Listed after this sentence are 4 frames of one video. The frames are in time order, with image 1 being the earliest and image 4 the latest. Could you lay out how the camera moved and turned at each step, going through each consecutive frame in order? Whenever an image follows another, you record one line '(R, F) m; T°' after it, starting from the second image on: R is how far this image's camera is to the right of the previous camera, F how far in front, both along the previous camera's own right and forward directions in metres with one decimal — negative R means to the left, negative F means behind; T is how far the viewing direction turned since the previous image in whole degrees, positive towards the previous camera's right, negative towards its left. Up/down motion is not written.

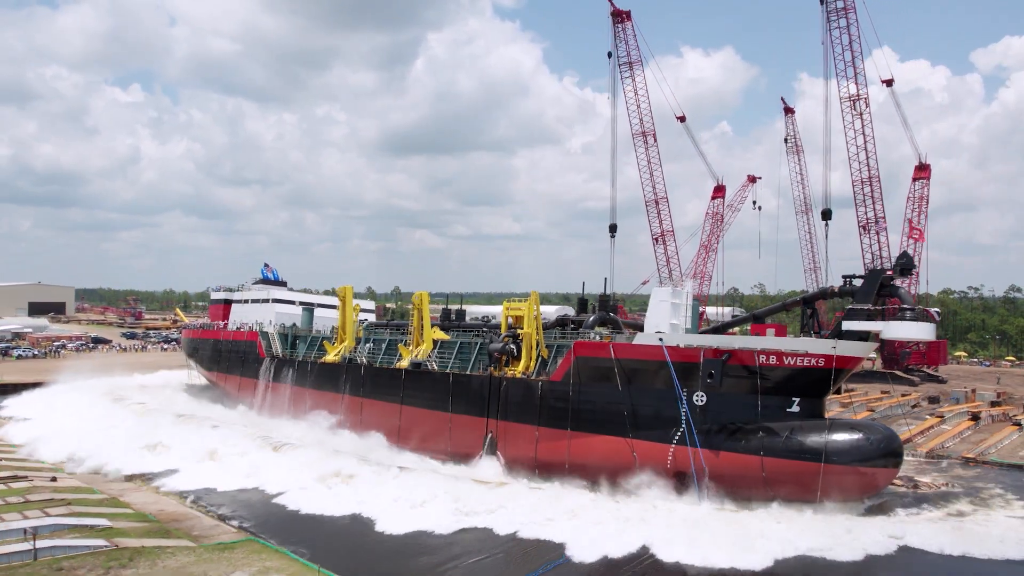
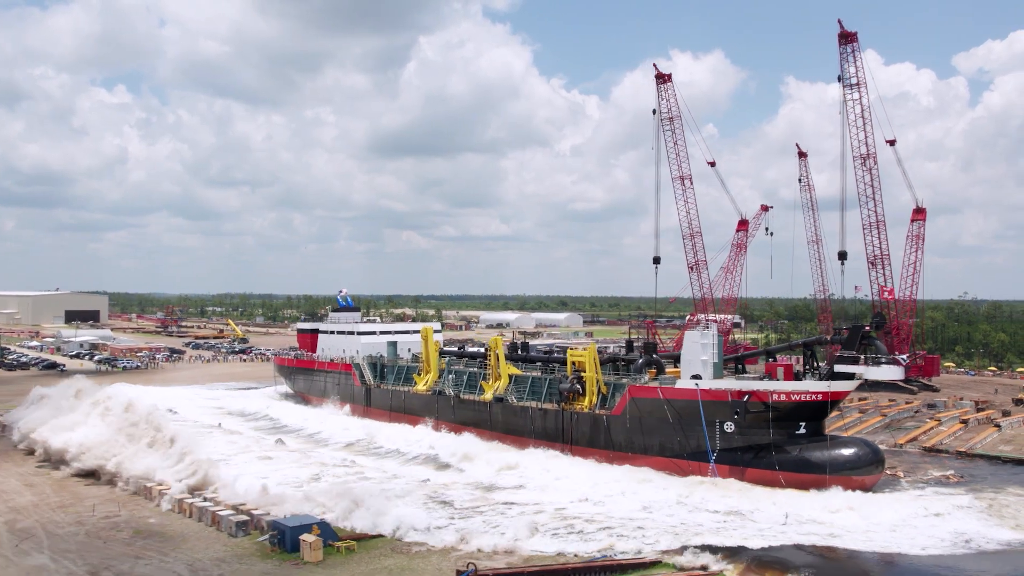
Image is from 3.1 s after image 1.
(-4.4, -6.1) m; +1°
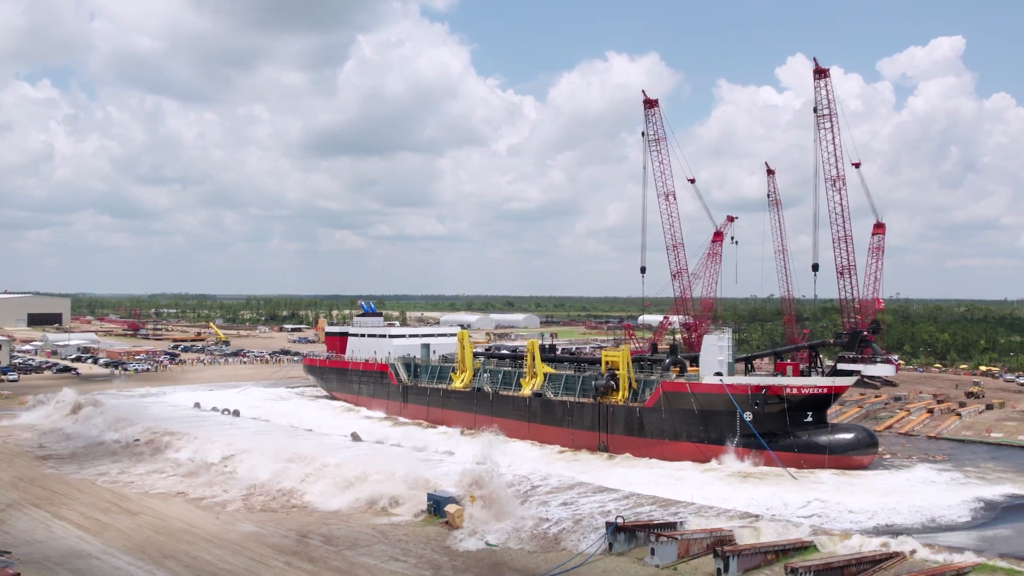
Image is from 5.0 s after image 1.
(-4.2, -3.3) m; +4°
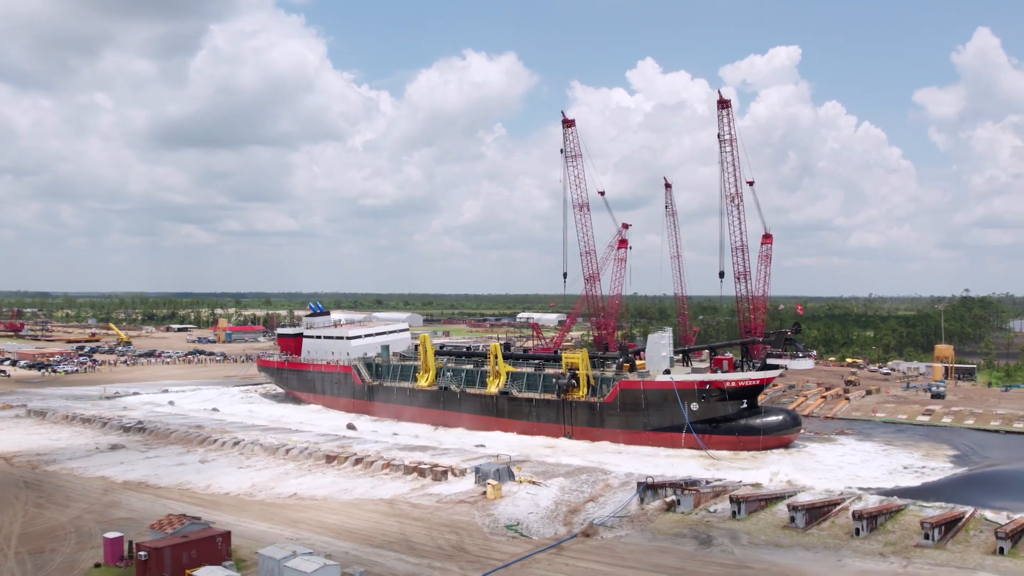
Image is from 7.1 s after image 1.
(-4.8, -3.0) m; +10°
